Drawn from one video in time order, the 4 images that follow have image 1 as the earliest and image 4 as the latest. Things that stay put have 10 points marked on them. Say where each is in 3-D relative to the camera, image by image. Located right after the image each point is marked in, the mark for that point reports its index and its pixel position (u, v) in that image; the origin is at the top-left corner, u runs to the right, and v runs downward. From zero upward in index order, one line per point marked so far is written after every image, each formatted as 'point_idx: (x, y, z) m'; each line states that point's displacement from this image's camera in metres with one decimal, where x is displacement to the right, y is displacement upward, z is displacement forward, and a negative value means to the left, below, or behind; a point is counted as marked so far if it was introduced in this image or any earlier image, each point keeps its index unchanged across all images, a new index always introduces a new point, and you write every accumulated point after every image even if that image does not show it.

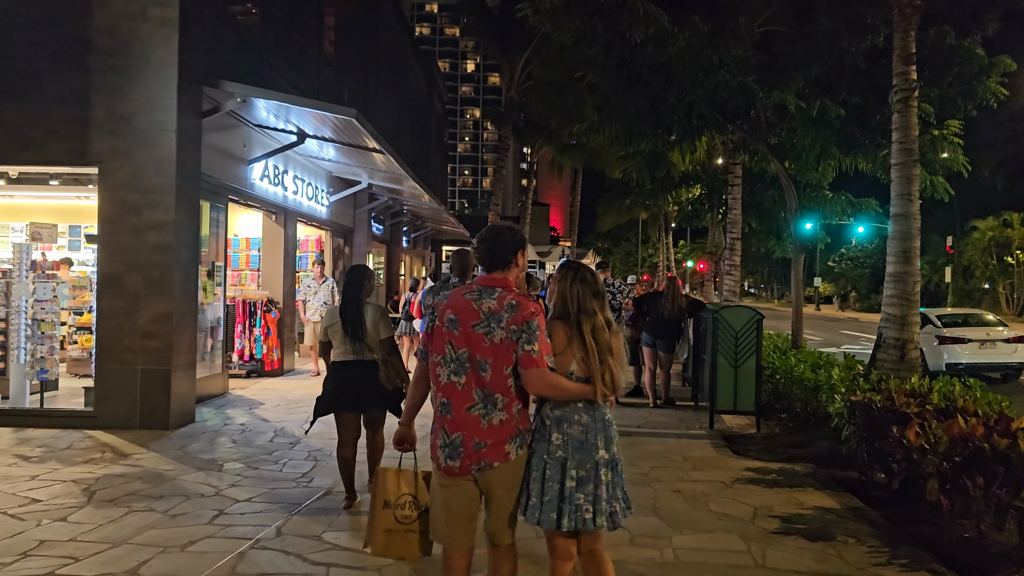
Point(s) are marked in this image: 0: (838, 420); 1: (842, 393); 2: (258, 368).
0: (+2.7, -1.1, +7.1) m
1: (+2.7, -0.9, +7.2) m
2: (-3.3, -1.0, +11.3) m
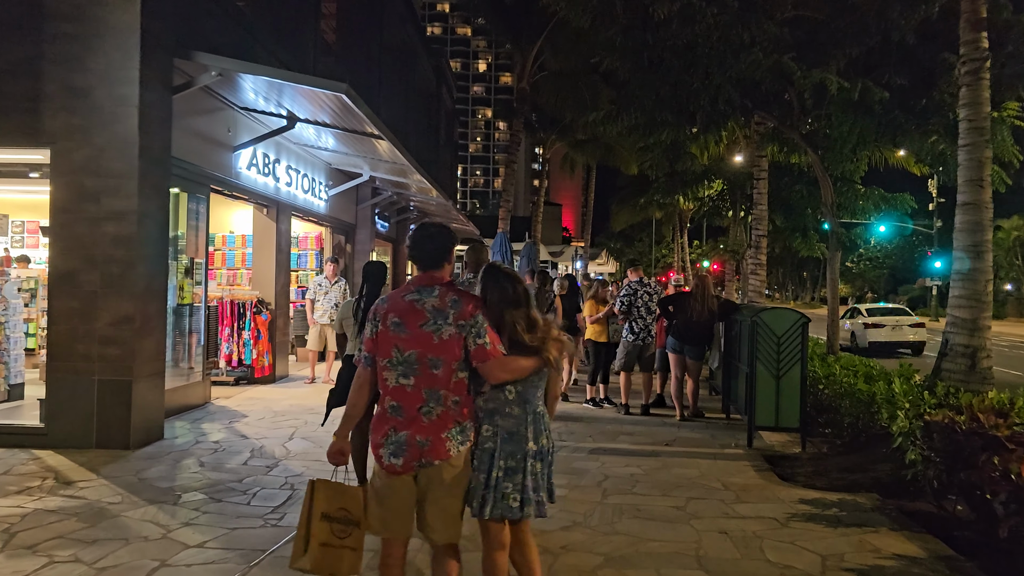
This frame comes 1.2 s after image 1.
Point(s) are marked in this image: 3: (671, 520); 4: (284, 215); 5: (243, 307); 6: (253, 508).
0: (+2.7, -1.1, +6.1) m
1: (+2.8, -0.9, +6.2) m
2: (-3.2, -1.0, +10.4) m
3: (+0.9, -1.3, +4.9) m
4: (-2.9, +0.9, +10.9) m
5: (-3.1, -0.2, +10.1) m
6: (-1.4, -1.2, +4.9) m
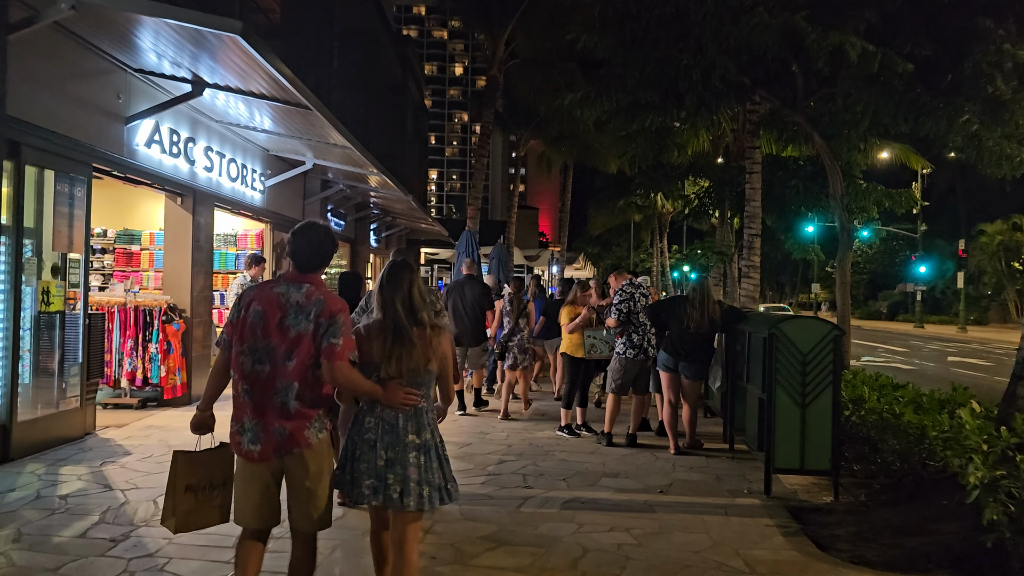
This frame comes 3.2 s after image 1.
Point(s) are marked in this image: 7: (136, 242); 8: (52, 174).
0: (+2.5, -1.1, +4.5) m
1: (+2.5, -0.9, +4.6) m
2: (-3.6, -1.1, +8.7) m
3: (+0.6, -1.3, +3.3) m
4: (-3.3, +0.9, +9.2) m
5: (-3.5, -0.2, +8.4) m
6: (-1.7, -1.2, +3.2) m
7: (-4.9, +0.6, +11.5) m
8: (-3.4, +0.8, +6.3) m
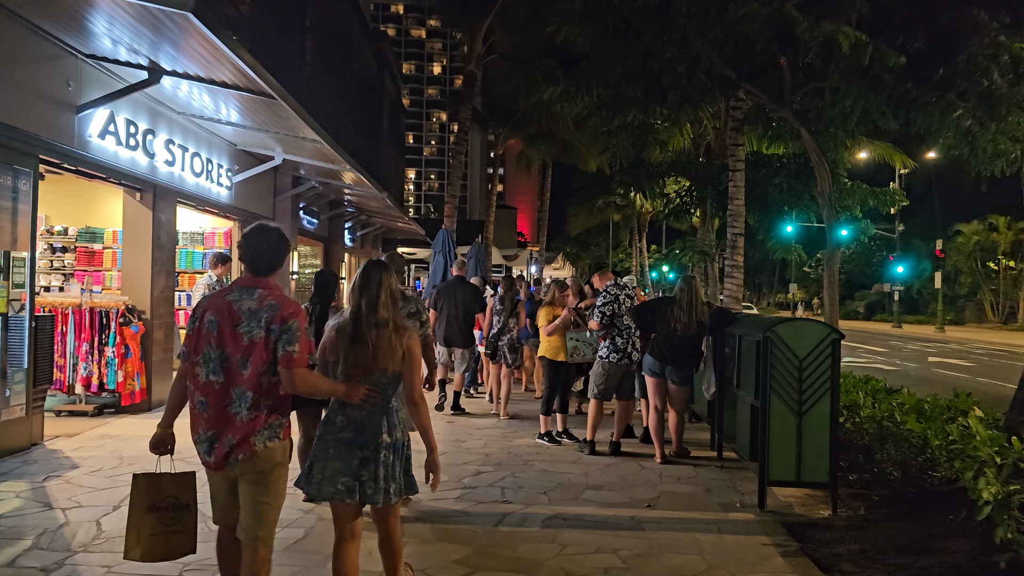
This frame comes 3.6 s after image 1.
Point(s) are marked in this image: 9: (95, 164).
0: (+2.3, -1.1, +4.2) m
1: (+2.4, -0.9, +4.3) m
2: (-3.8, -1.1, +8.2) m
3: (+0.6, -1.3, +2.9) m
4: (-3.5, +0.9, +8.8) m
5: (-3.7, -0.3, +8.0) m
6: (-1.8, -1.2, +2.8) m
7: (-5.2, +0.6, +11.0) m
8: (-3.5, +0.8, +5.9) m
9: (-3.5, +1.0, +7.3) m
